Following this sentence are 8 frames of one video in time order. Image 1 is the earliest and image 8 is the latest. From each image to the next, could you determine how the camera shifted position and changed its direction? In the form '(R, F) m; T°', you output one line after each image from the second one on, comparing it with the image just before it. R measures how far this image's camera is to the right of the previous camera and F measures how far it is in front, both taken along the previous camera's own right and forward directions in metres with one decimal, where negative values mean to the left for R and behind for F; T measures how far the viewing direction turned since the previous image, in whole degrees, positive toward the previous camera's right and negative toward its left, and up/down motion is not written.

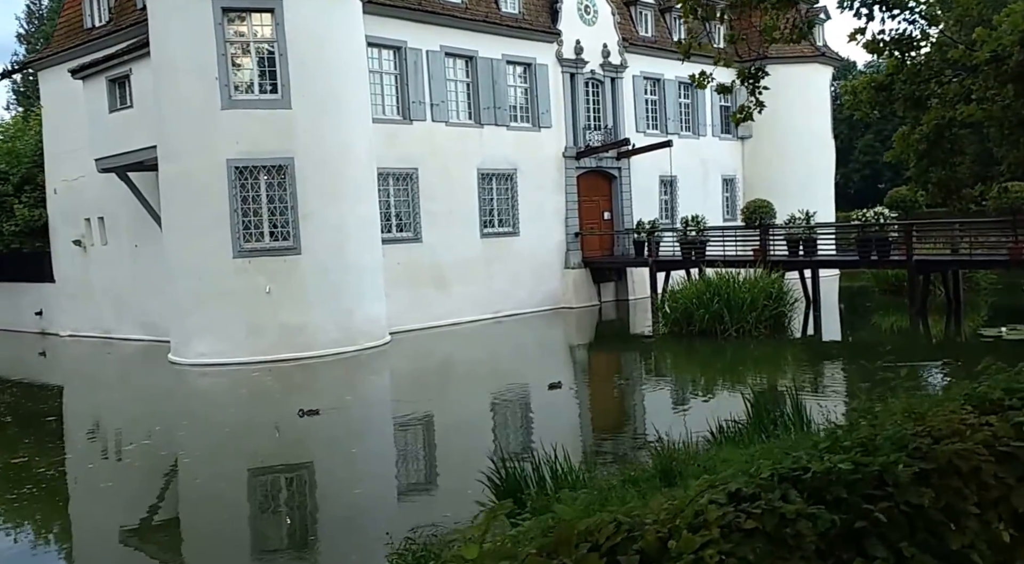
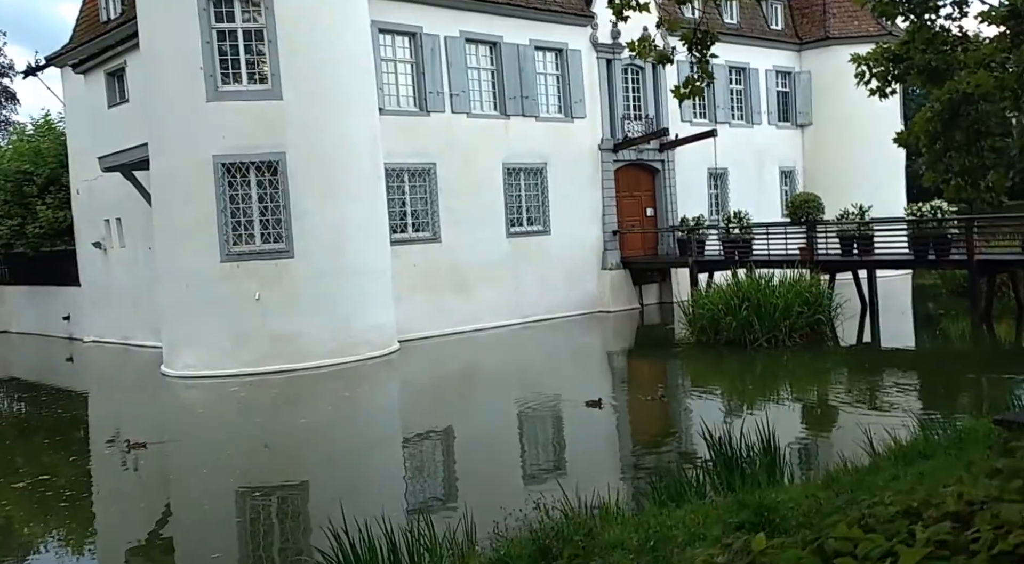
(+1.1, +1.2) m; -6°
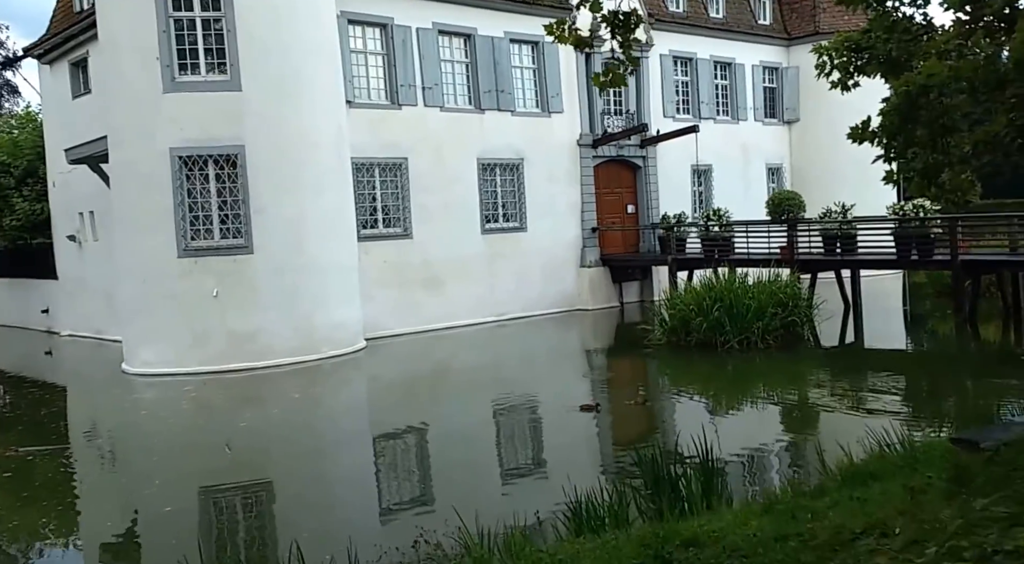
(+0.5, +0.4) m; 0°
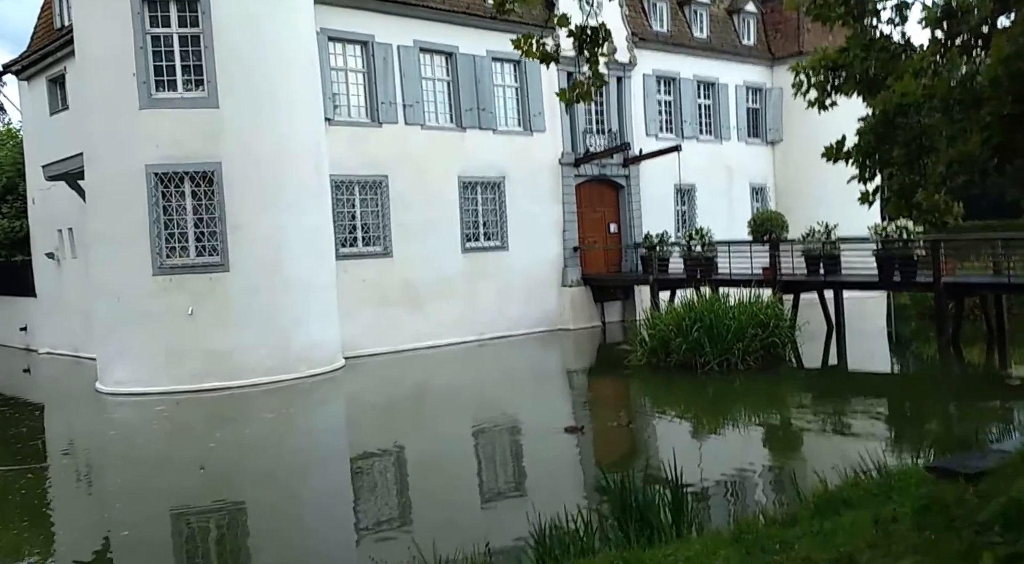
(+0.1, +0.1) m; +1°
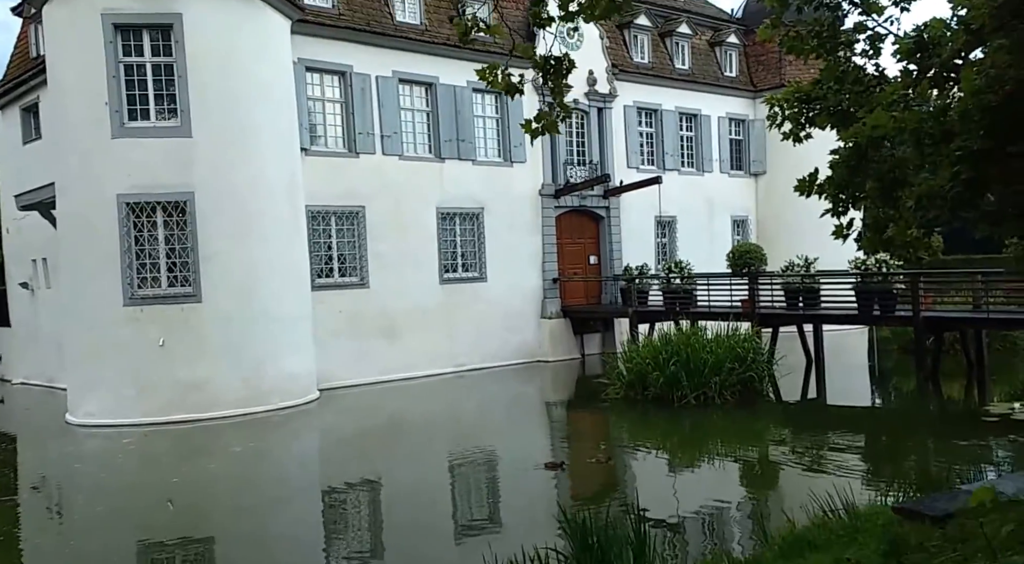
(+0.1, +0.2) m; +1°
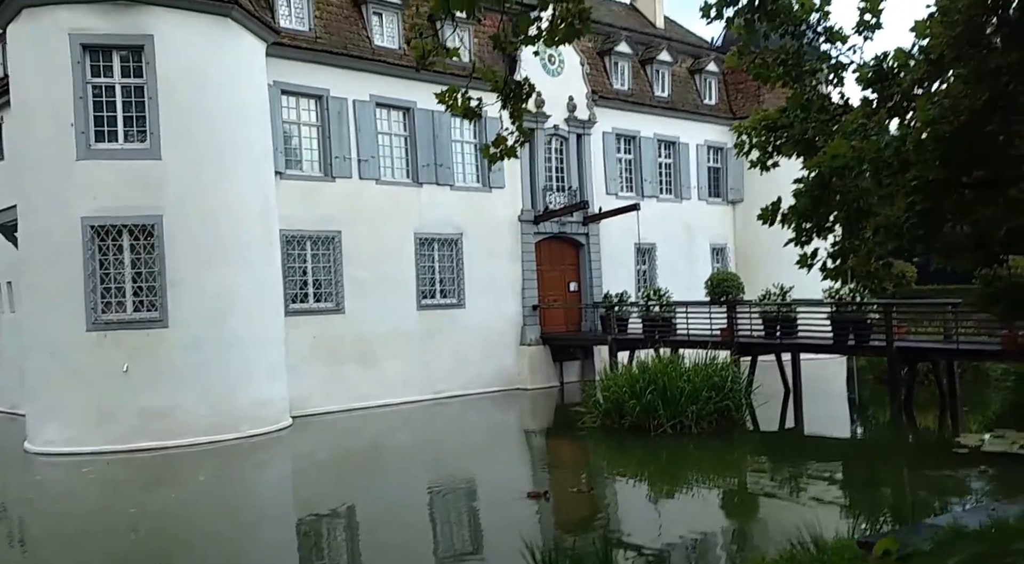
(+0.2, +0.1) m; +1°
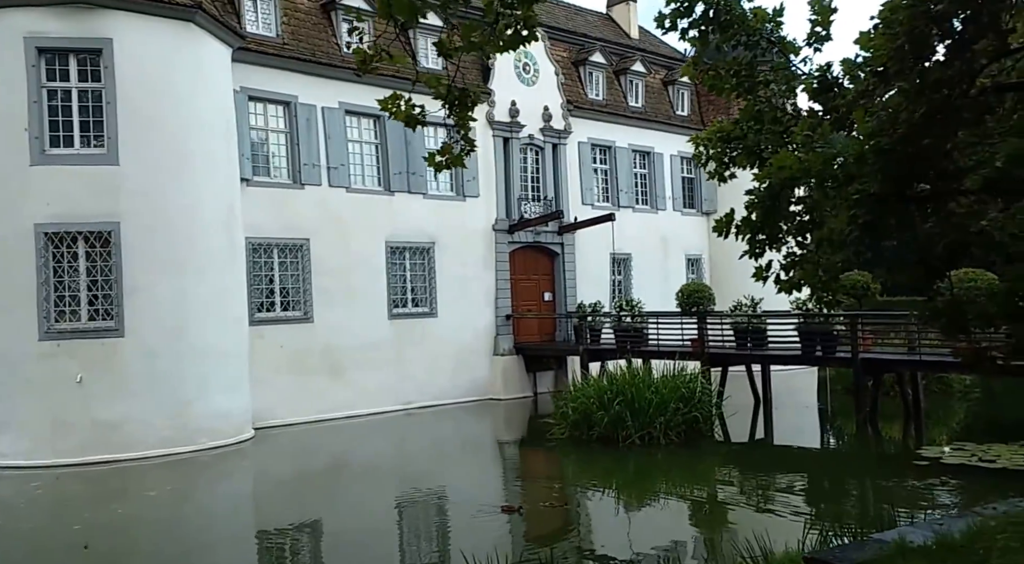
(+0.2, +0.1) m; +1°
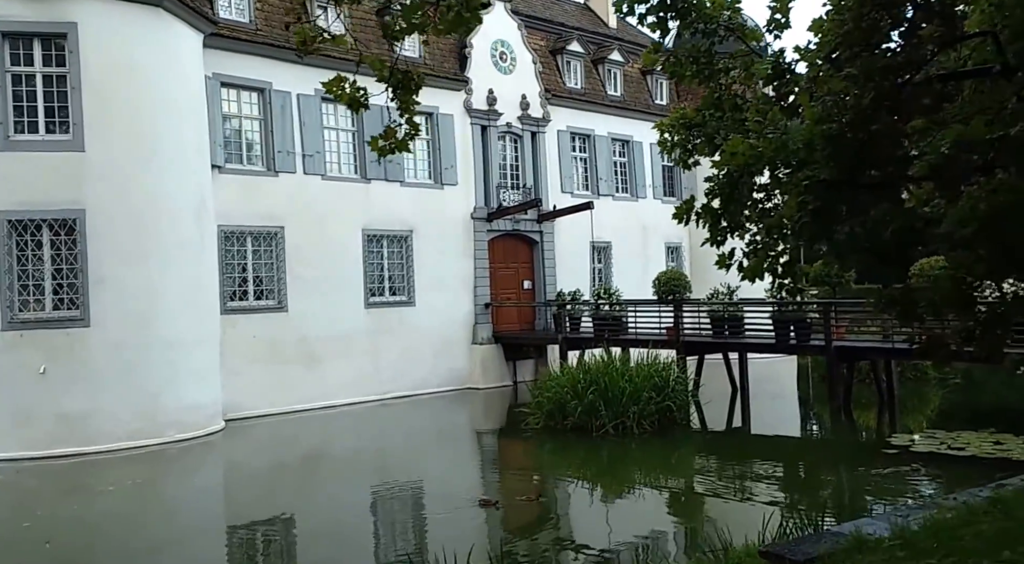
(+0.2, +0.1) m; +1°
